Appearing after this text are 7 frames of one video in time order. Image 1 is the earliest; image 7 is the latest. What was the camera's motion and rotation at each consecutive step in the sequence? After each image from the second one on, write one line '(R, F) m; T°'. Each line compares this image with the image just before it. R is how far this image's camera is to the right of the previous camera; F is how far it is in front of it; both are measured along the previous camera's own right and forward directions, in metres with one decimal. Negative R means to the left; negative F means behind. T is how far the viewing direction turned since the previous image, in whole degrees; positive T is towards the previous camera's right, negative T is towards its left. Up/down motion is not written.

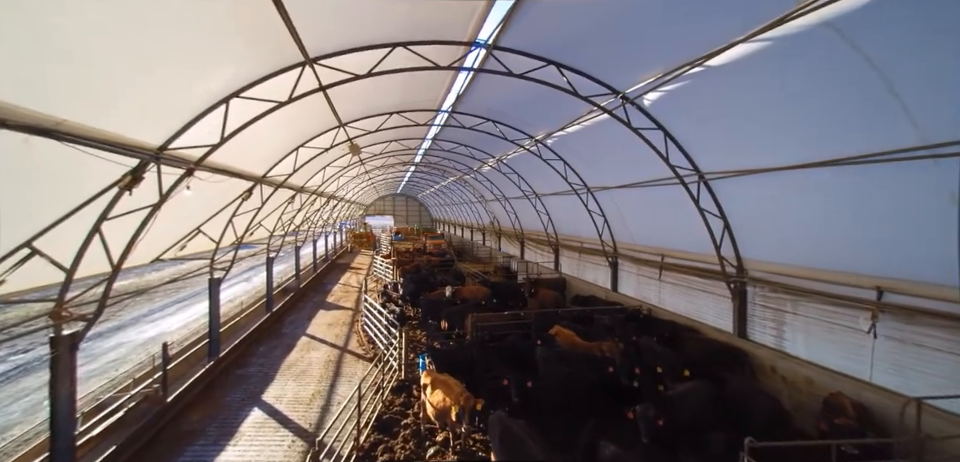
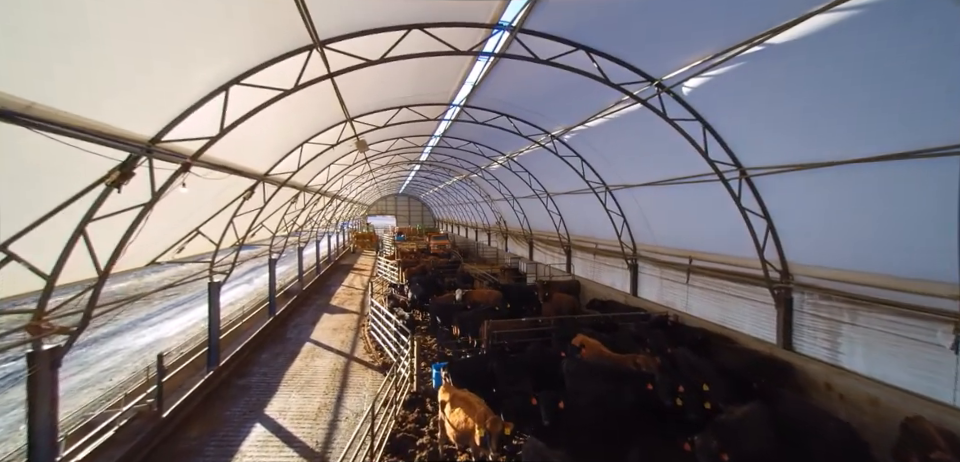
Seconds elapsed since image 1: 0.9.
(-0.3, +0.5) m; 0°
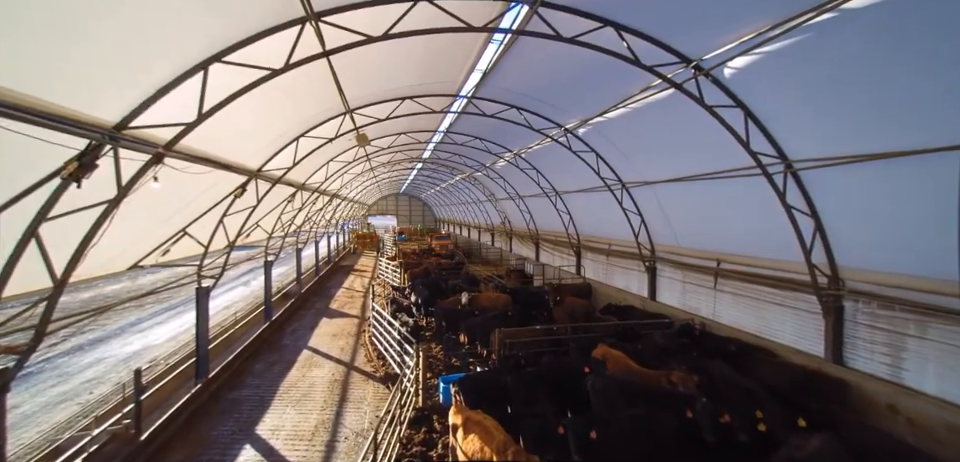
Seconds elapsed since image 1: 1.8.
(-0.2, +0.6) m; 0°
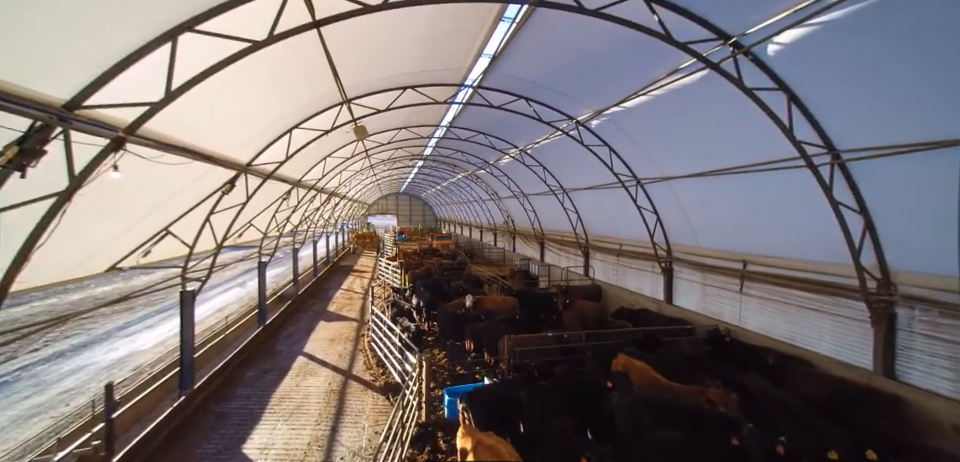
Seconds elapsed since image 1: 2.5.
(-0.1, +0.6) m; 0°
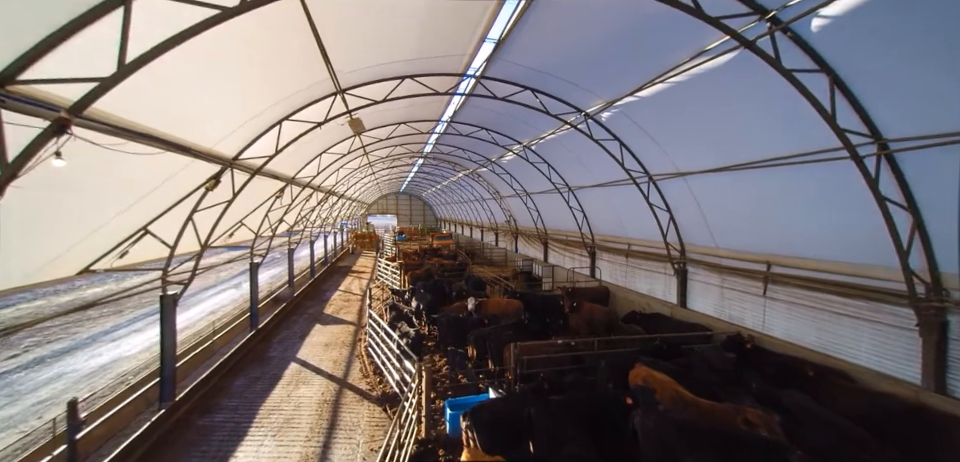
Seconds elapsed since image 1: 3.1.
(-0.1, +0.5) m; 0°
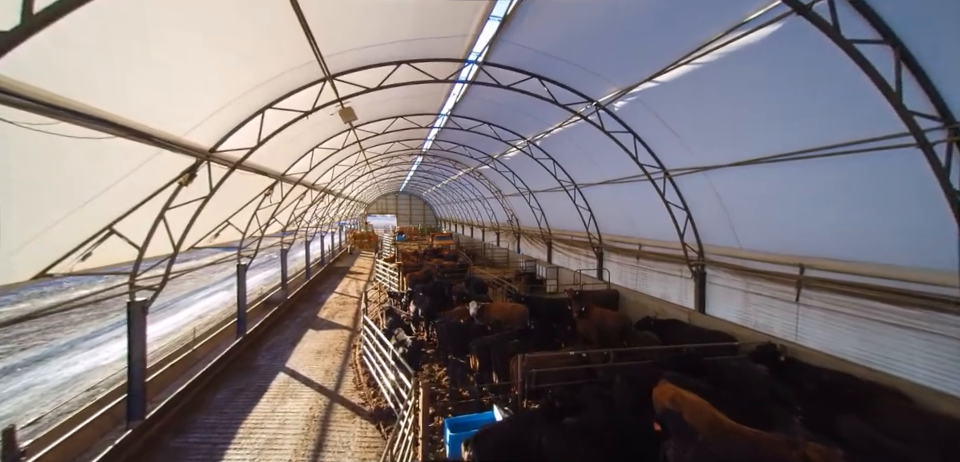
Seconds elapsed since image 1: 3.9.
(0.0, +0.6) m; 0°
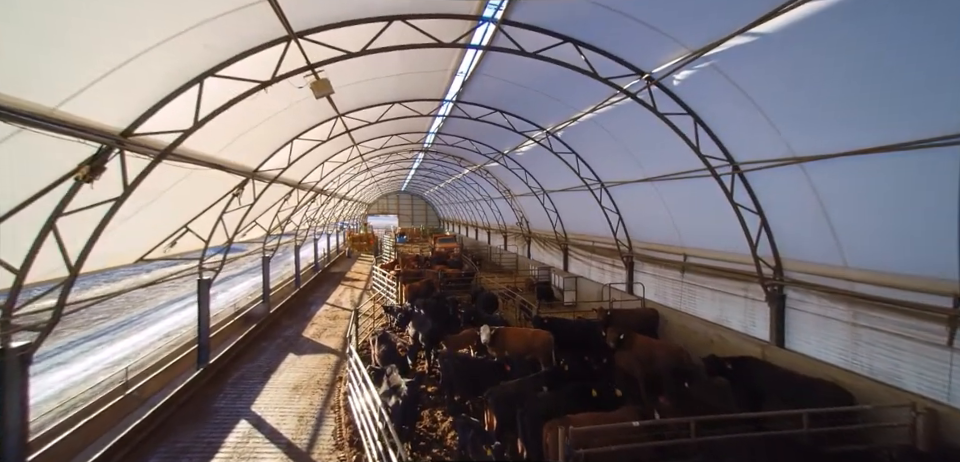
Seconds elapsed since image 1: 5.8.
(-0.2, +1.7) m; 0°
